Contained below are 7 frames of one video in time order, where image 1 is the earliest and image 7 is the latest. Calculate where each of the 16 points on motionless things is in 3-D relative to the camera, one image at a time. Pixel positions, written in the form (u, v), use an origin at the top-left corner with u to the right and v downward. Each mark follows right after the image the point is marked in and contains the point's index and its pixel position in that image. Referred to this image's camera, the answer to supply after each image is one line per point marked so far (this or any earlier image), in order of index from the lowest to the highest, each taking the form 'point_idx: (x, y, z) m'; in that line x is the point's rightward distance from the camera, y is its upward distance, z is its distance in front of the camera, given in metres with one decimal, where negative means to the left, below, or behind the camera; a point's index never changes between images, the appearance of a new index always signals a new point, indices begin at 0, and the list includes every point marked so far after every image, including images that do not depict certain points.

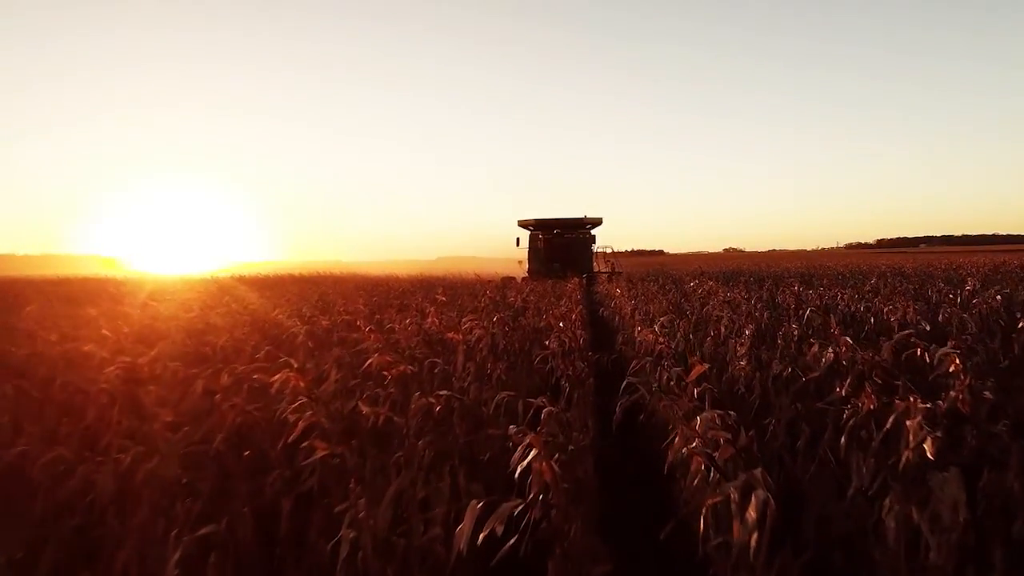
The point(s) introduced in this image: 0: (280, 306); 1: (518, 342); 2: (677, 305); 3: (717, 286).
0: (-5.1, -0.4, +14.7) m
1: (+0.1, -0.9, +8.4) m
2: (+2.7, -0.4, +11.2) m
3: (+4.9, 0.0, +16.3) m
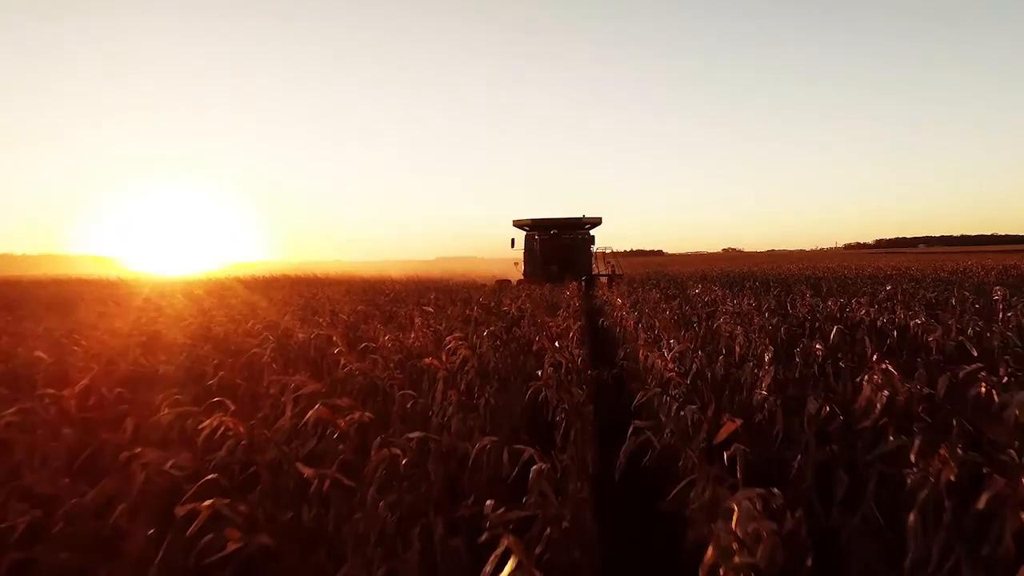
0: (-5.2, -0.5, +13.9) m
1: (0.0, -1.0, +7.7) m
2: (+2.6, -0.5, +10.4) m
3: (+4.8, -0.1, +15.6) m
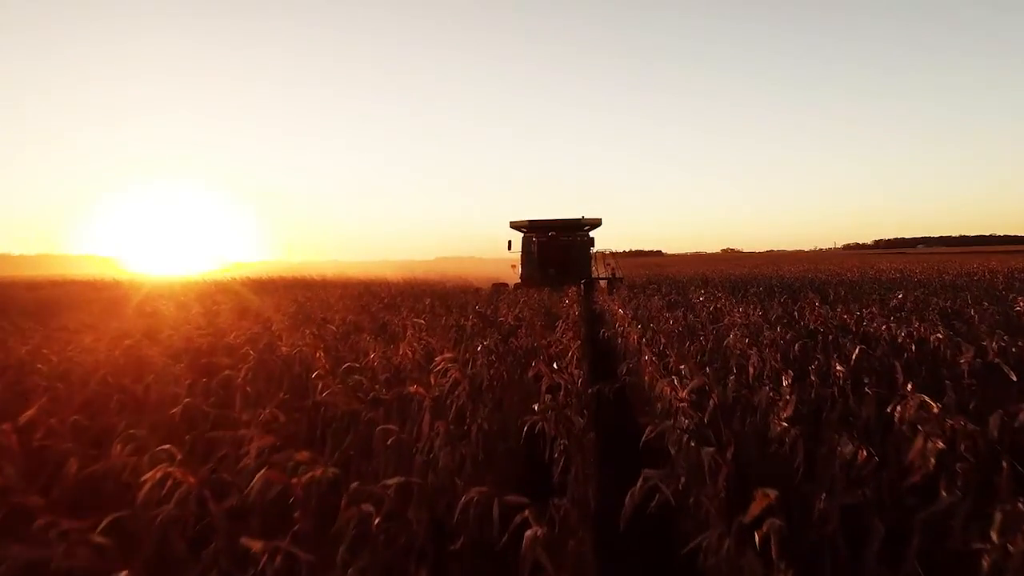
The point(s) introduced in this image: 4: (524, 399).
0: (-5.2, -0.7, +13.4) m
1: (-0.1, -1.2, +7.2) m
2: (+2.6, -0.6, +9.9) m
3: (+4.7, -0.3, +15.1) m
4: (+0.1, -1.1, +6.5) m
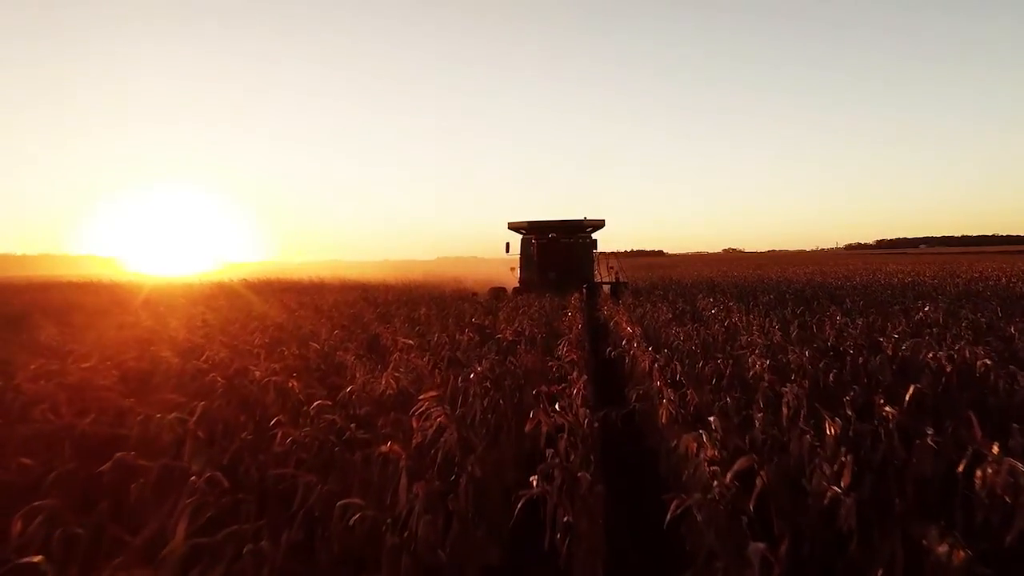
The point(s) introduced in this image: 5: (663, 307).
0: (-5.3, -0.8, +12.6) m
1: (-0.1, -1.4, +6.4) m
2: (+2.5, -0.8, +9.1) m
3: (+4.7, -0.5, +14.3) m
4: (+0.1, -1.3, +5.7) m
5: (+3.6, -0.4, +16.1) m
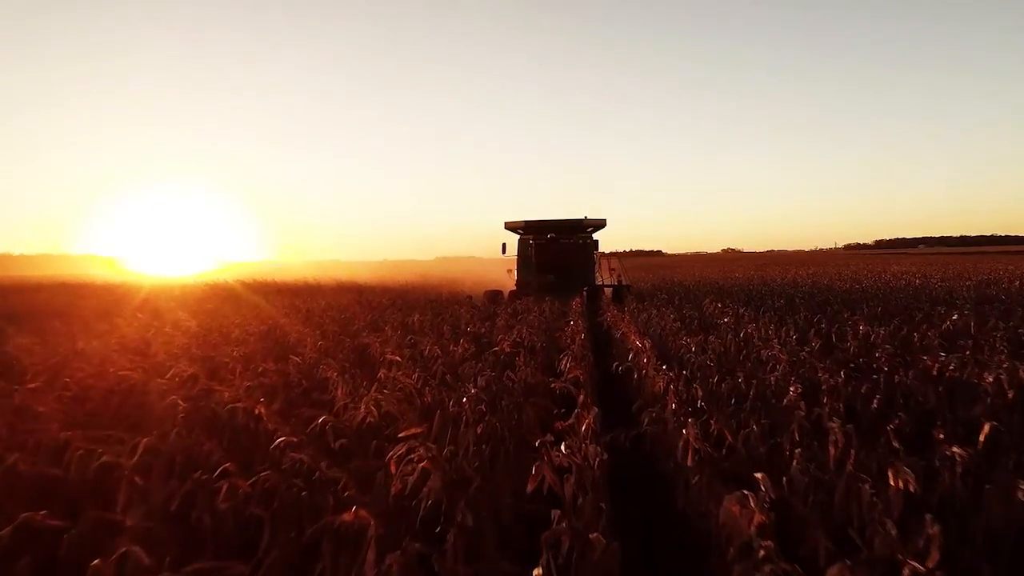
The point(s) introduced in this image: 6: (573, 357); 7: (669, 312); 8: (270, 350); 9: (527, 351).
0: (-5.3, -1.0, +11.8) m
1: (-0.1, -1.5, +5.6) m
2: (+2.5, -0.9, +8.3) m
3: (+4.7, -0.6, +13.5) m
4: (+0.1, -1.4, +4.9) m
5: (+3.5, -0.6, +15.4) m
6: (+0.8, -0.9, +9.1) m
7: (+3.6, -0.5, +15.5) m
8: (-3.7, -1.0, +10.6) m
9: (+0.2, -0.9, +10.3) m
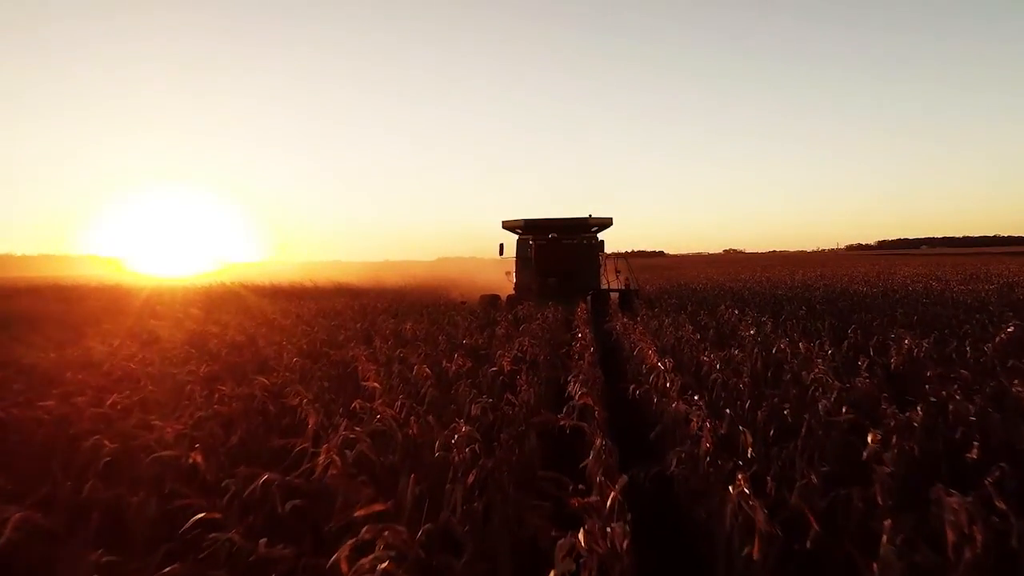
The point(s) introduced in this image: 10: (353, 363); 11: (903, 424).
0: (-5.3, -1.1, +10.7) m
1: (-0.1, -1.6, +4.4) m
2: (+2.5, -1.1, +7.2) m
3: (+4.7, -0.7, +12.3) m
4: (+0.1, -1.5, +3.8) m
5: (+3.6, -0.7, +14.2) m
6: (+0.8, -1.0, +7.9) m
7: (+3.6, -0.7, +14.3) m
8: (-3.7, -1.1, +9.4) m
9: (+0.2, -1.1, +9.2) m
10: (-2.2, -1.0, +9.7) m
11: (+3.0, -1.0, +5.3) m
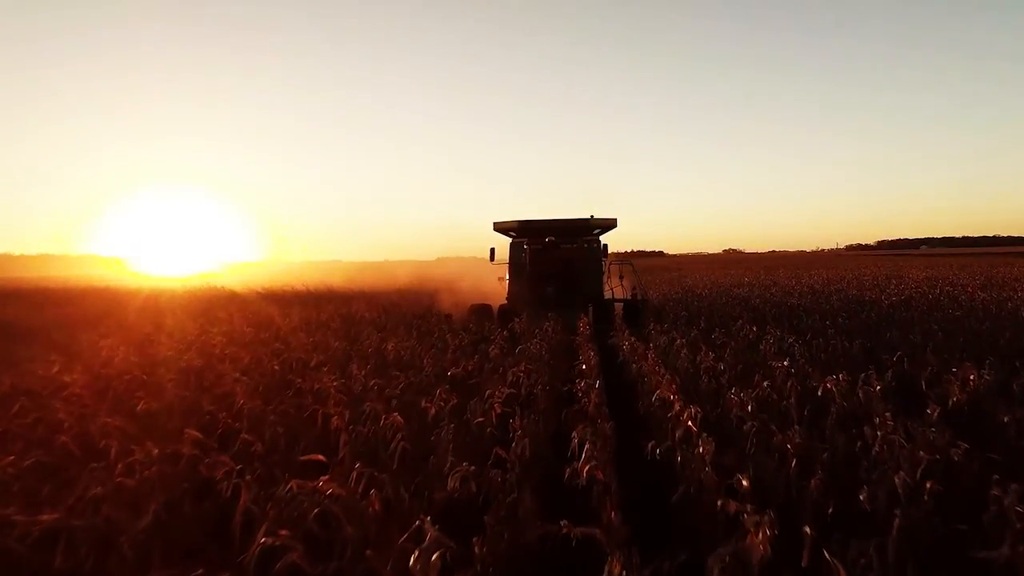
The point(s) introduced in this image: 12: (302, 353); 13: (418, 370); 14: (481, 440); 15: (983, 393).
0: (-5.4, -1.4, +9.2) m
1: (-0.2, -1.9, +3.0) m
2: (+2.4, -1.4, +5.7) m
3: (+4.6, -1.0, +10.9) m
4: (0.0, -1.8, +2.3) m
5: (+3.5, -1.0, +12.7) m
6: (+0.7, -1.3, +6.5) m
7: (+3.5, -1.0, +12.9) m
8: (-3.8, -1.4, +7.9) m
9: (+0.1, -1.4, +7.7) m
10: (-2.3, -1.3, +8.2) m
11: (+2.9, -1.3, +3.8) m
12: (-3.9, -1.2, +13.0) m
13: (-1.3, -1.2, +10.3) m
14: (-0.3, -1.5, +6.6) m
15: (+5.3, -1.1, +7.7) m
